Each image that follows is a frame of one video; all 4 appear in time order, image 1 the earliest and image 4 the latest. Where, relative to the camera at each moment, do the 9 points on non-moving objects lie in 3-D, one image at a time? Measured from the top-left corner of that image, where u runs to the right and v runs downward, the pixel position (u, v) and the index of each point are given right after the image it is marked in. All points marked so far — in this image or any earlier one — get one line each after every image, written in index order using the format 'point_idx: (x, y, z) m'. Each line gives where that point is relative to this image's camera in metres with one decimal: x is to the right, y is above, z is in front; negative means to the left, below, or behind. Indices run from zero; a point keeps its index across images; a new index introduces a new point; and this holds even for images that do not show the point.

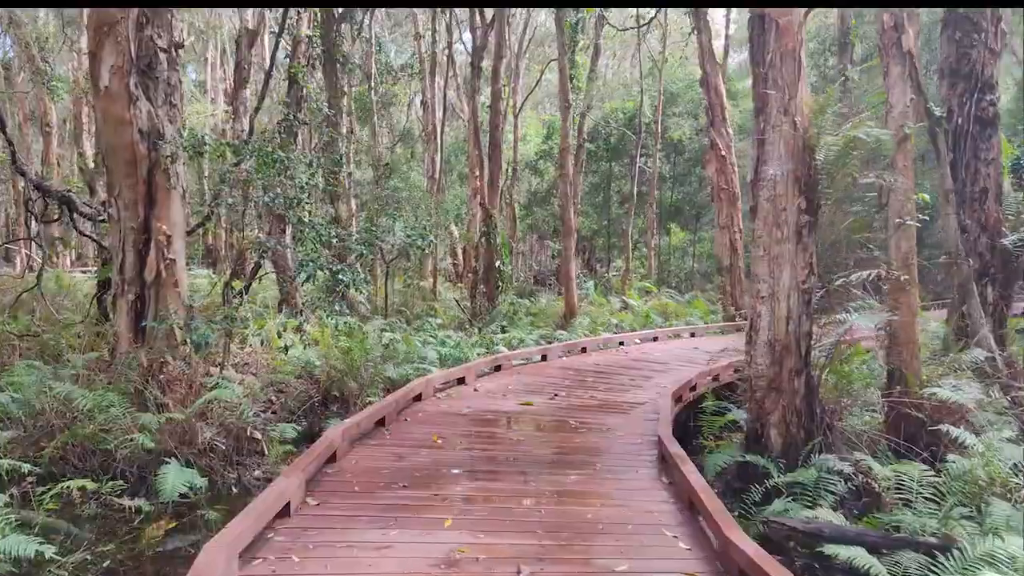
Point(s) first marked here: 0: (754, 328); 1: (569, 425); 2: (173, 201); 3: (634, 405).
0: (+1.8, -0.3, +6.0) m
1: (+0.5, -1.1, +6.4) m
2: (-3.4, +0.9, +8.1) m
3: (+1.1, -1.1, +7.2) m
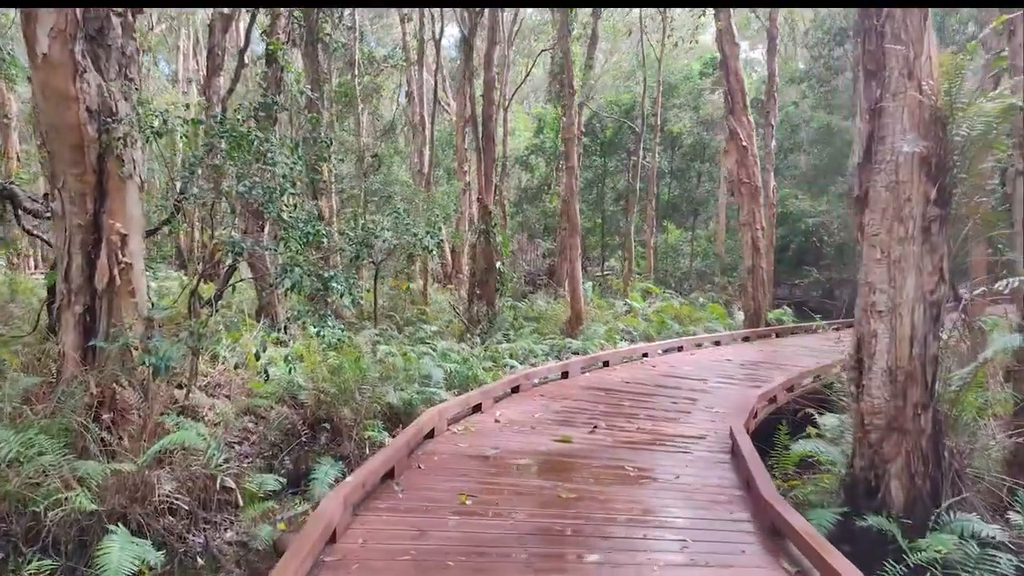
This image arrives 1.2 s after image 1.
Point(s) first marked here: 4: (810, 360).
0: (+2.1, -0.4, +4.7) m
1: (+0.7, -1.2, +5.1) m
2: (-3.2, +0.8, +6.7) m
3: (+1.4, -1.1, +5.9) m
4: (+3.9, -0.9, +10.3) m
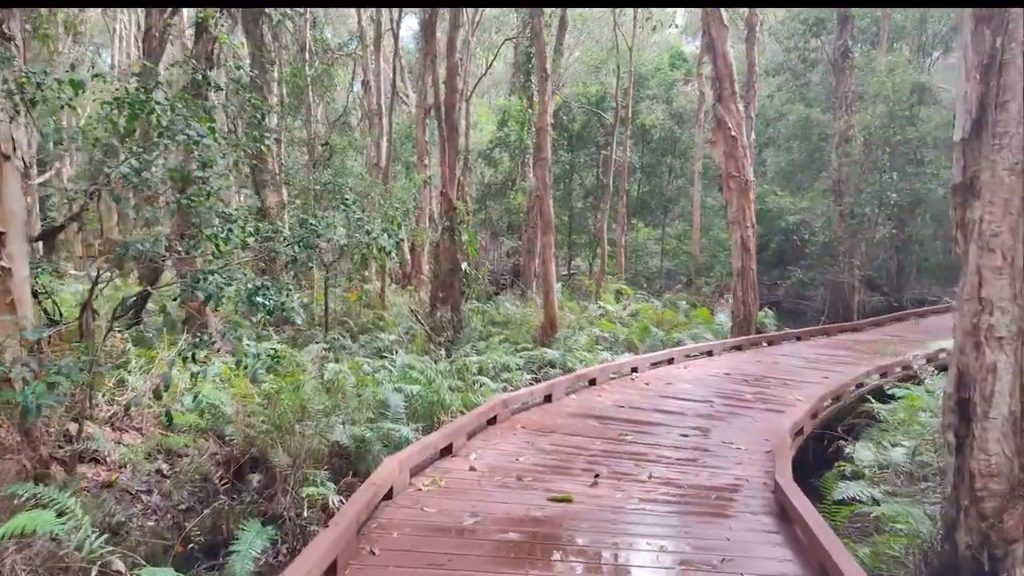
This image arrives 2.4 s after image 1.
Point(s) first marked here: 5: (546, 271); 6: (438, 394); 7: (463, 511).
0: (+2.1, -0.5, +3.5) m
1: (+0.7, -1.3, +3.8) m
2: (-3.4, +0.7, +5.2) m
3: (+1.3, -1.2, +4.7) m
4: (+3.5, -1.0, +9.2) m
5: (+0.6, +0.3, +12.9) m
6: (-0.7, -1.0, +7.3) m
7: (-0.3, -1.2, +4.2) m
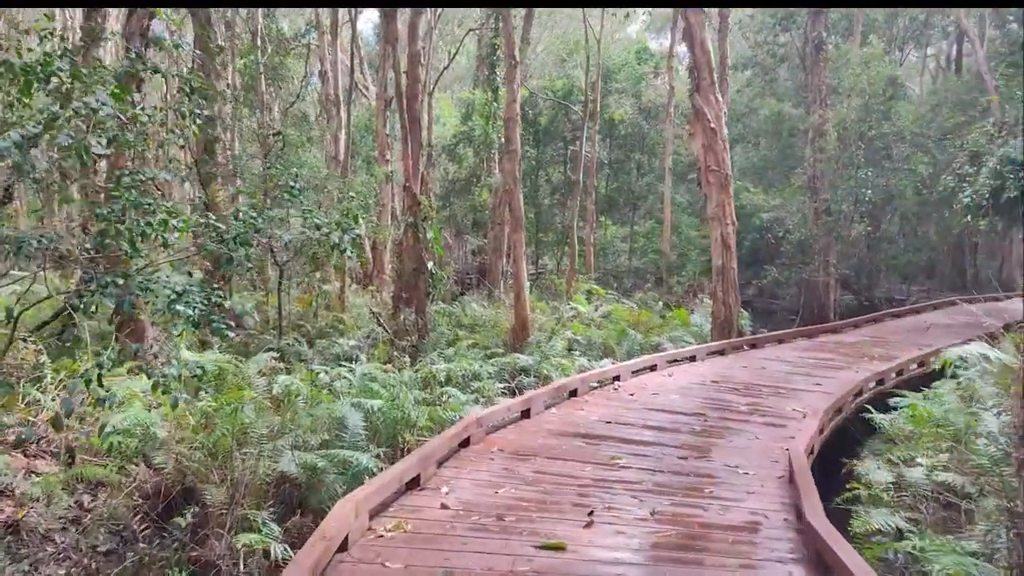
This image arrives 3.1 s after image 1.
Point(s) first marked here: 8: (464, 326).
0: (+2.0, -0.5, +2.9) m
1: (+0.6, -1.3, +3.1) m
2: (-3.5, +0.7, +4.3) m
3: (+1.2, -1.2, +4.0) m
4: (+3.2, -1.0, +8.6) m
5: (+0.1, +0.3, +12.2) m
6: (-0.9, -1.0, +6.5) m
7: (-0.3, -1.2, +3.5) m
8: (-0.8, -0.6, +13.5) m
